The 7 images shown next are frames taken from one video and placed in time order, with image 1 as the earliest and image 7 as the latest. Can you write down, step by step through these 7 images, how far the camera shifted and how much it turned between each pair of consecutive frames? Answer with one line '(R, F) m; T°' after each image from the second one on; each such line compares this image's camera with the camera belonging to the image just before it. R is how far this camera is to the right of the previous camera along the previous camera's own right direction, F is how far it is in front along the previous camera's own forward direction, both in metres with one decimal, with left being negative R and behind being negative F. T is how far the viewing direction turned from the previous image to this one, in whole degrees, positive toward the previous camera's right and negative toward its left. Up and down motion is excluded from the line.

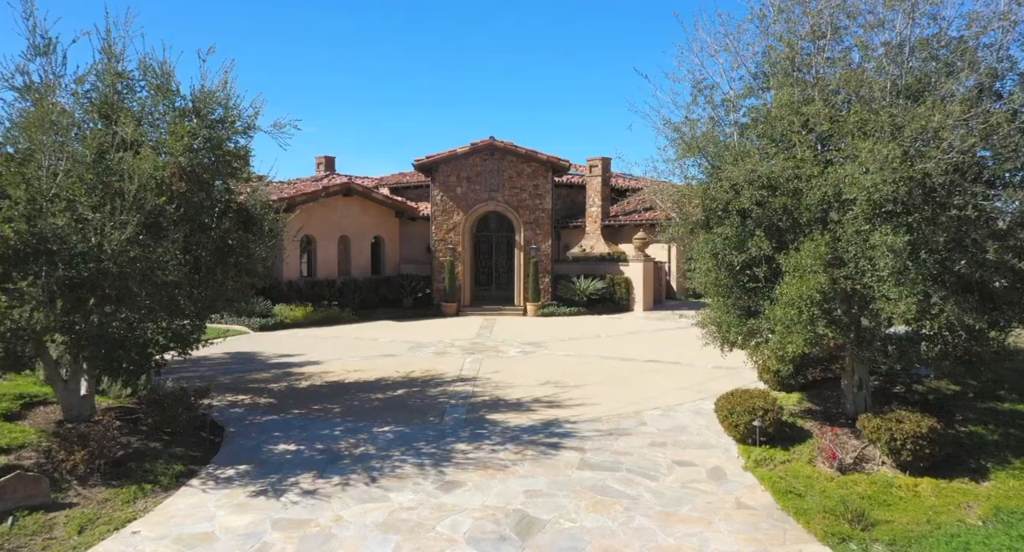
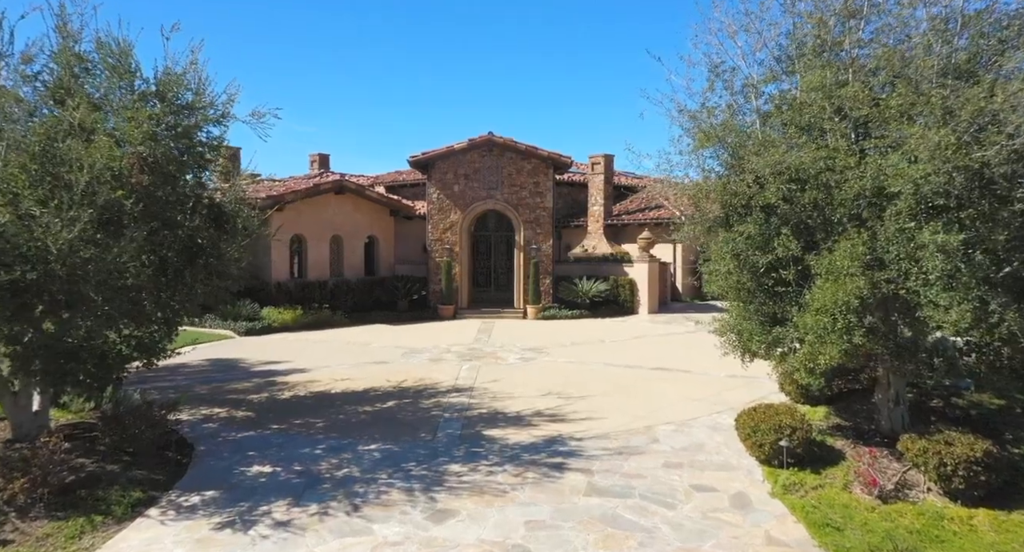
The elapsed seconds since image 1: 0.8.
(0.0, +0.7) m; 0°
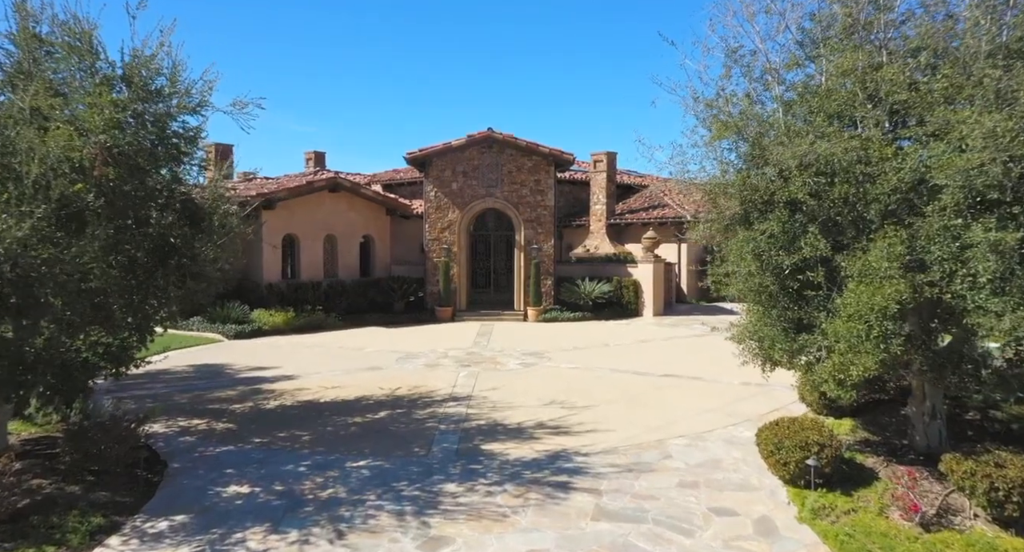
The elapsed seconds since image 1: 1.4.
(0.0, +0.6) m; 0°
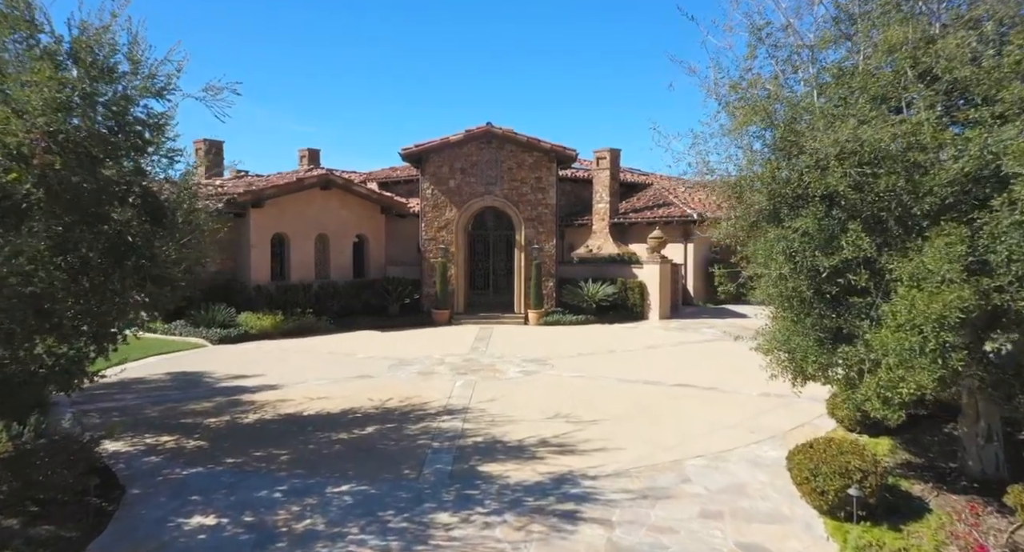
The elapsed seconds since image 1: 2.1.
(0.0, +0.7) m; 0°
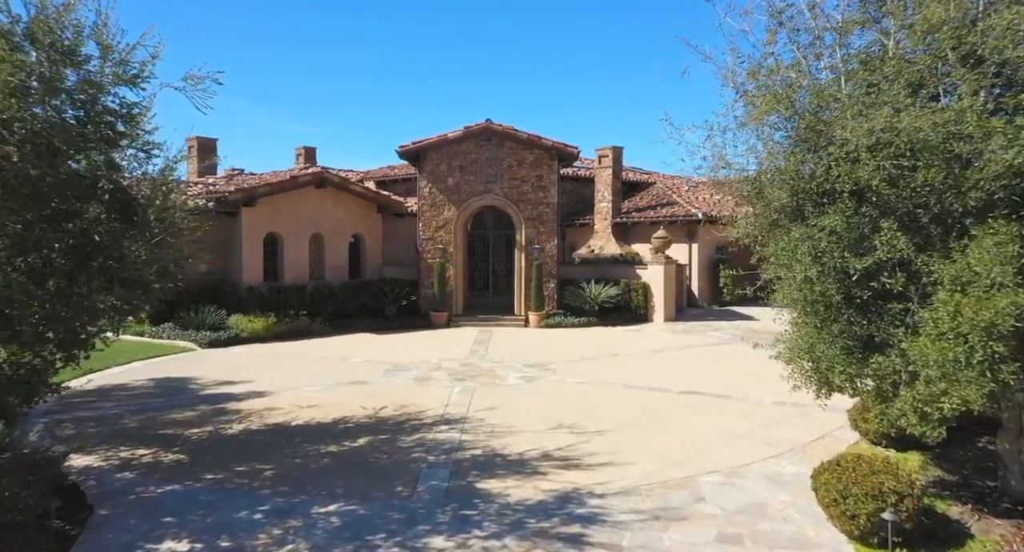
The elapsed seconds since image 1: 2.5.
(0.0, +0.5) m; 0°
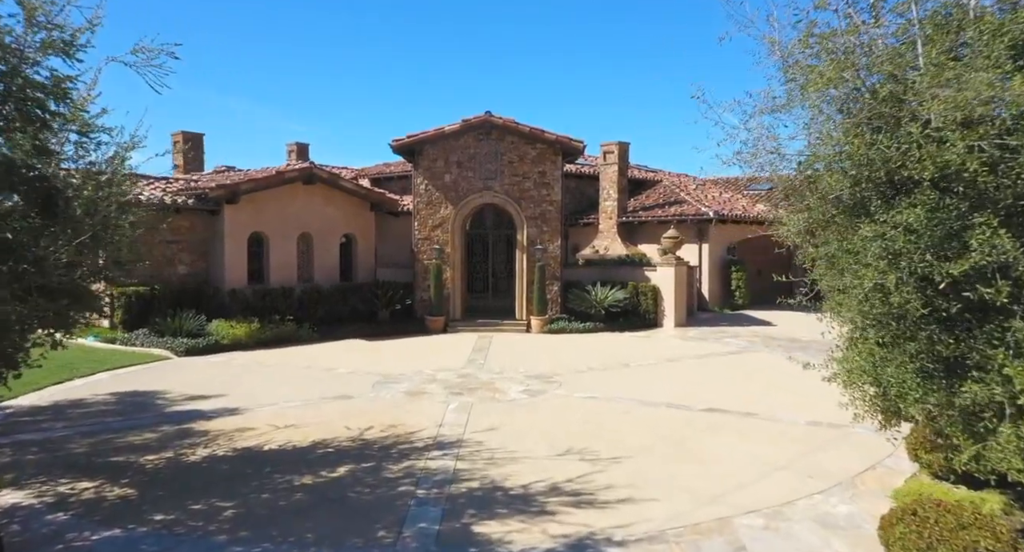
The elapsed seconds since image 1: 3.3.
(0.0, +0.9) m; 0°
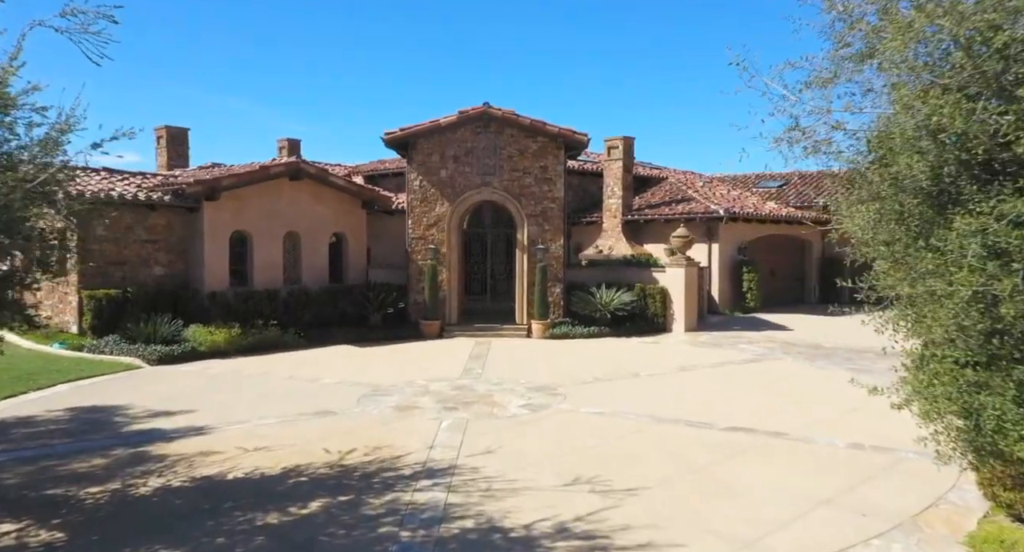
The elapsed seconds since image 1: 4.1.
(0.0, +0.9) m; 0°
